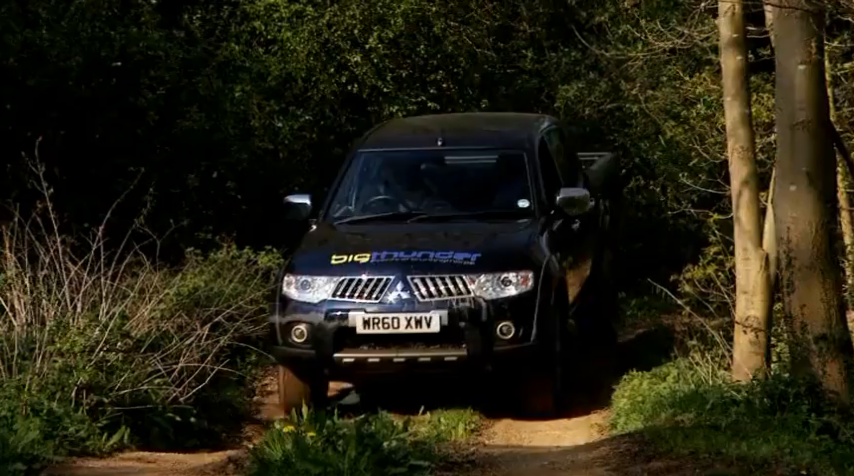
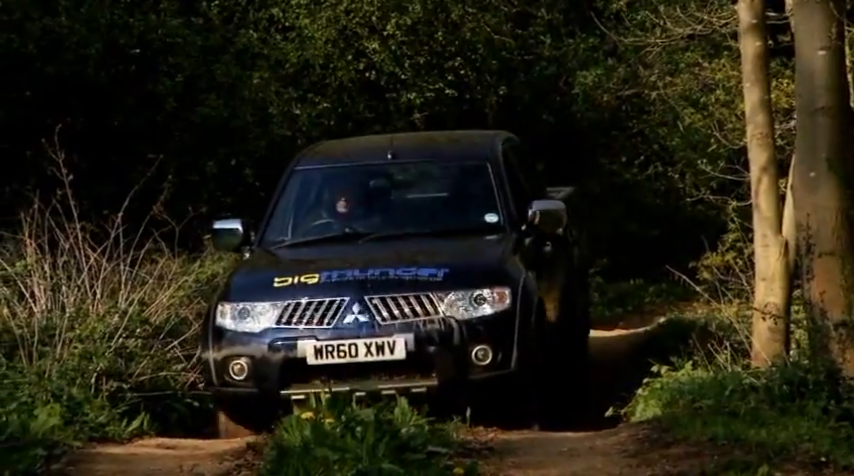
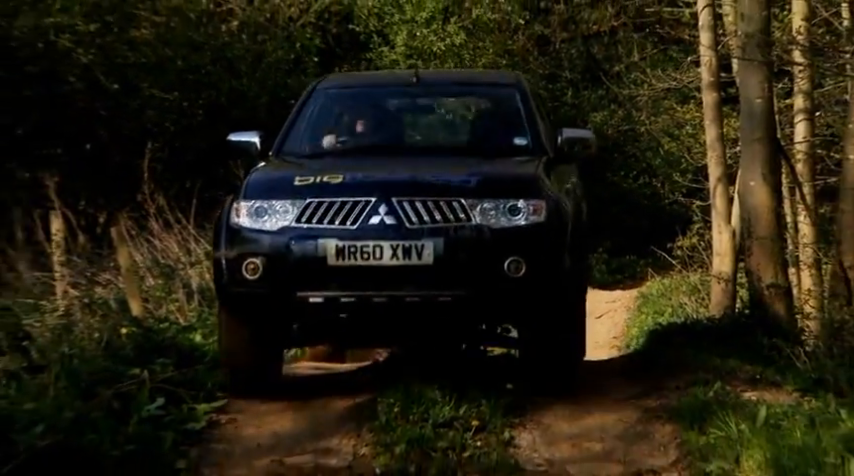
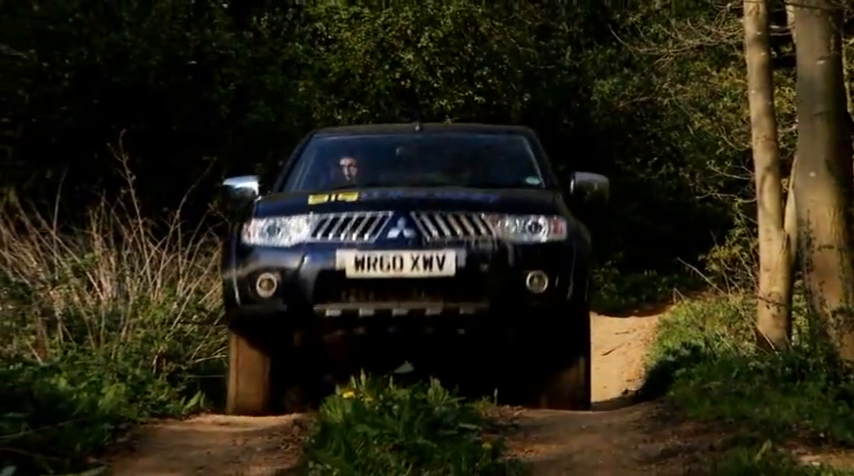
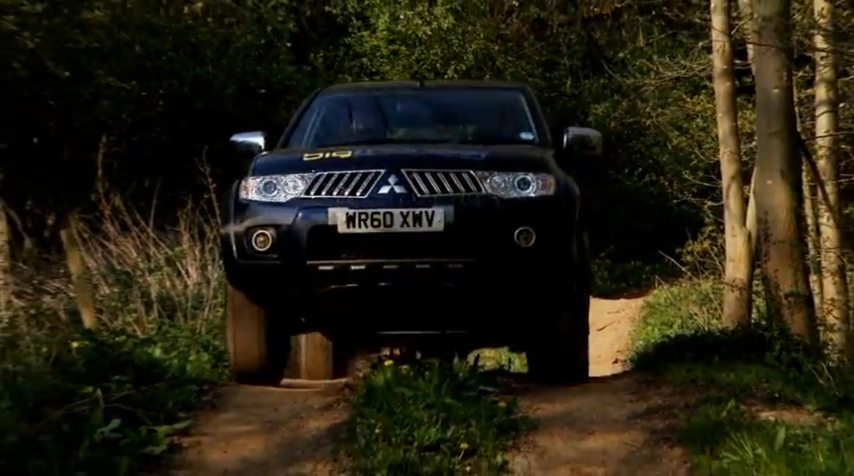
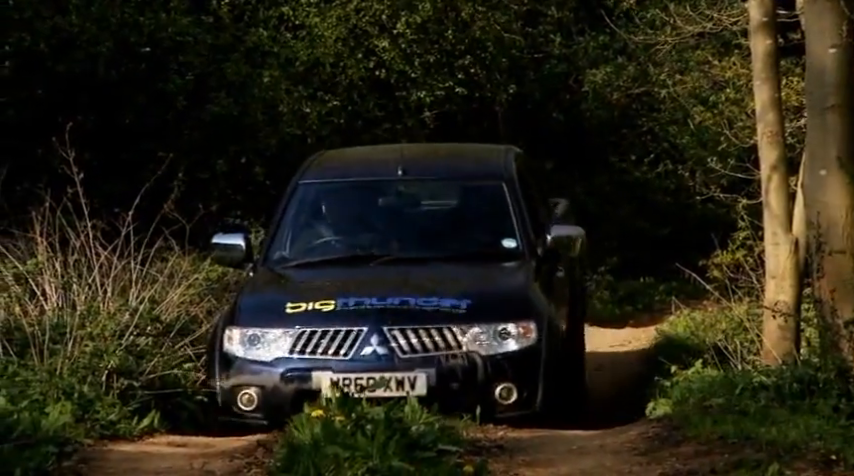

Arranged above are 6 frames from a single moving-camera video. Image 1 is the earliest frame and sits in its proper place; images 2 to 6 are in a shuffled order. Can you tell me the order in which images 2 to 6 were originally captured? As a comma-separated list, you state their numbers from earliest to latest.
2, 6, 4, 5, 3
